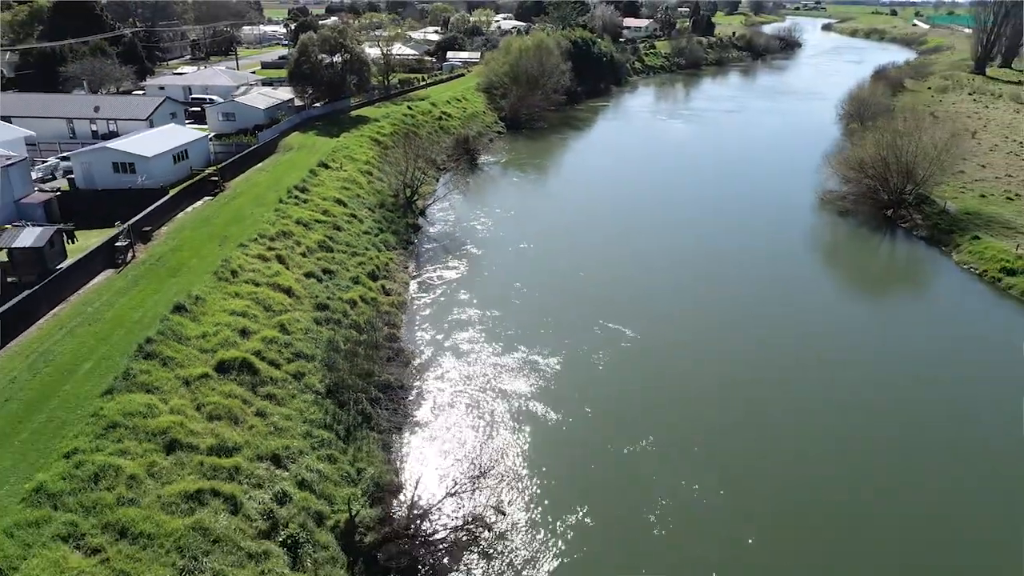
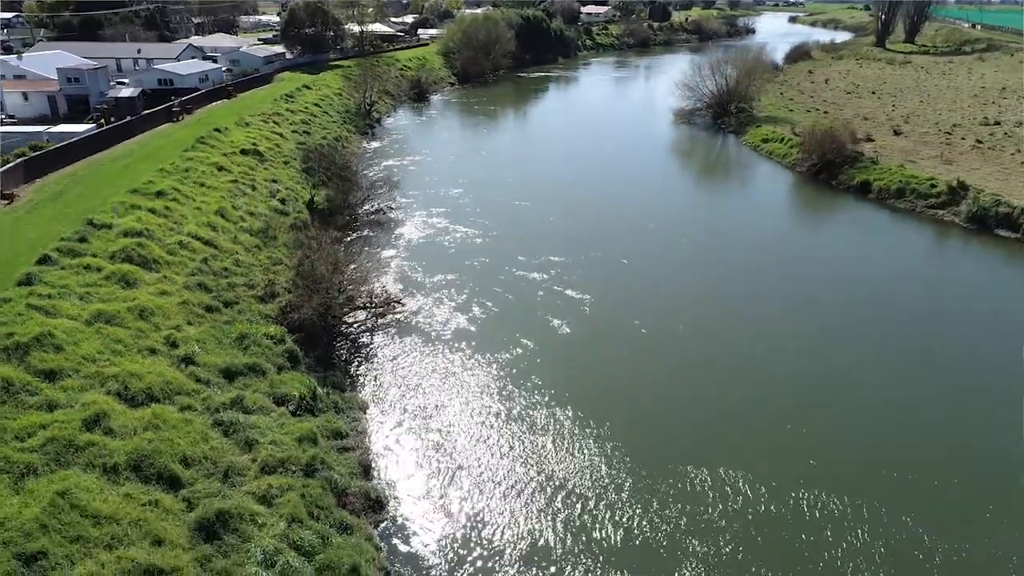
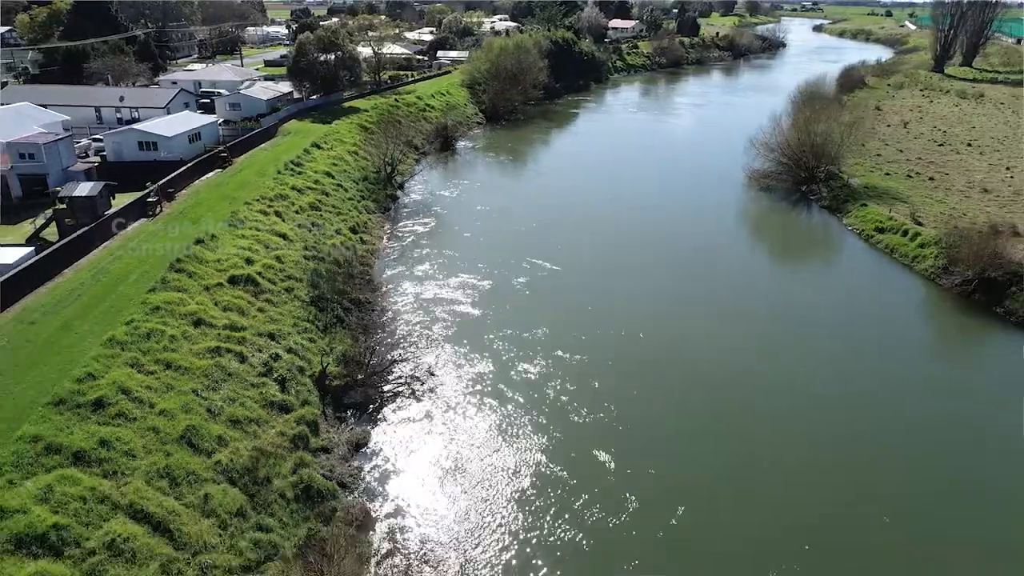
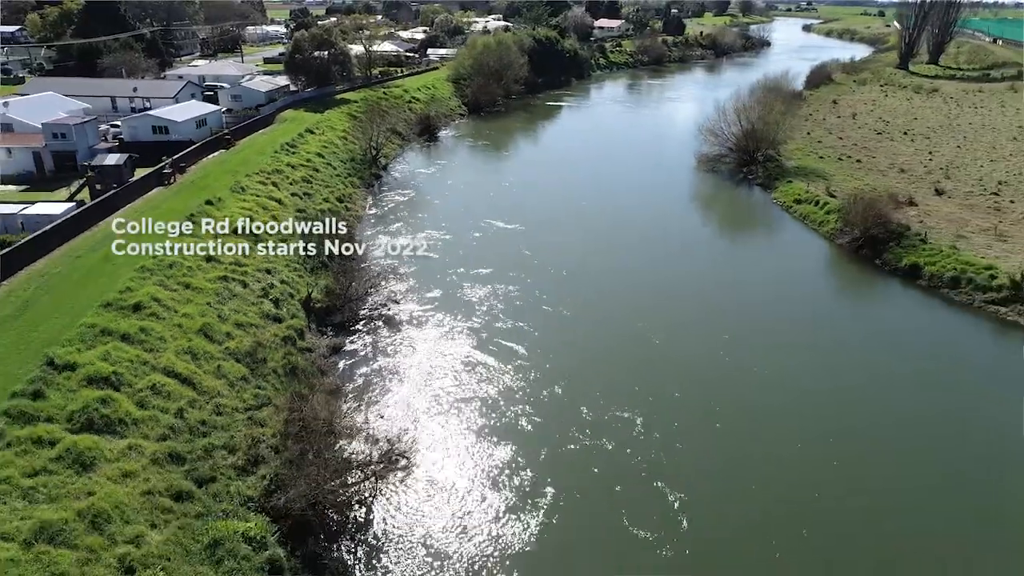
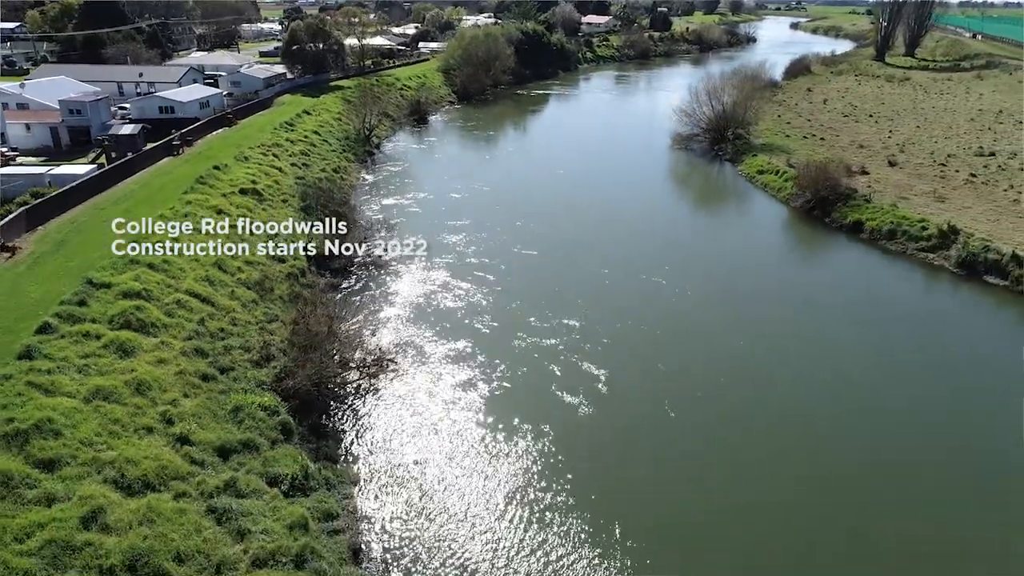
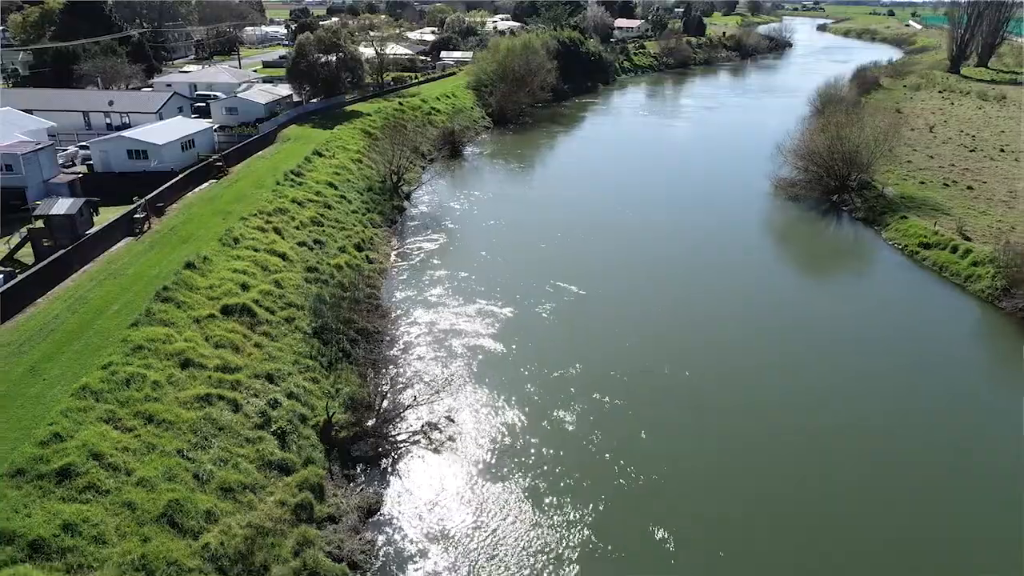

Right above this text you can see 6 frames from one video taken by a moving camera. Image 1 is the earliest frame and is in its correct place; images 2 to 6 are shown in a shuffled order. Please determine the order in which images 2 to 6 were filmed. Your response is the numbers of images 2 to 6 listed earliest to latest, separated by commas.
6, 3, 4, 5, 2
